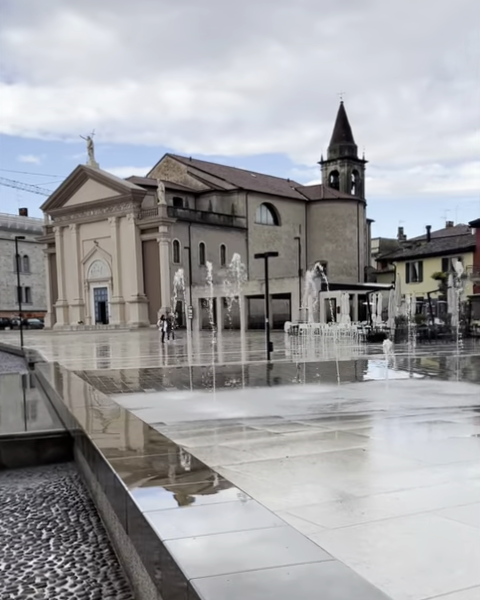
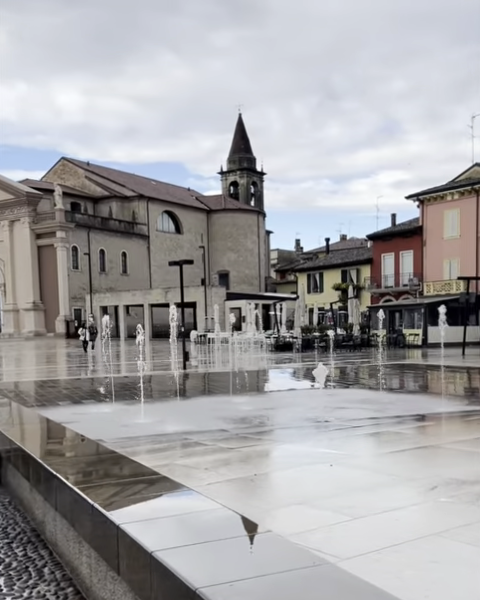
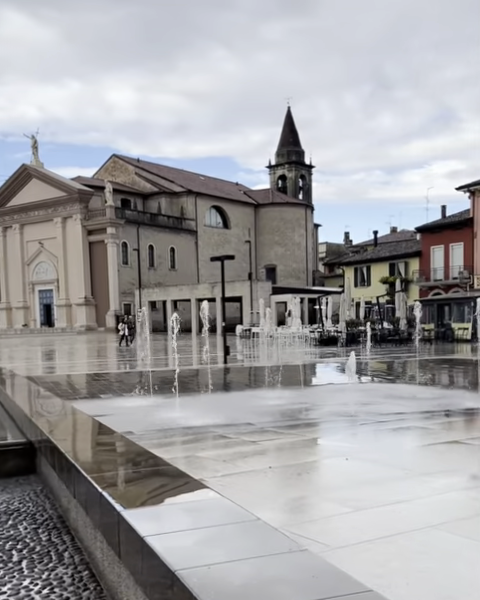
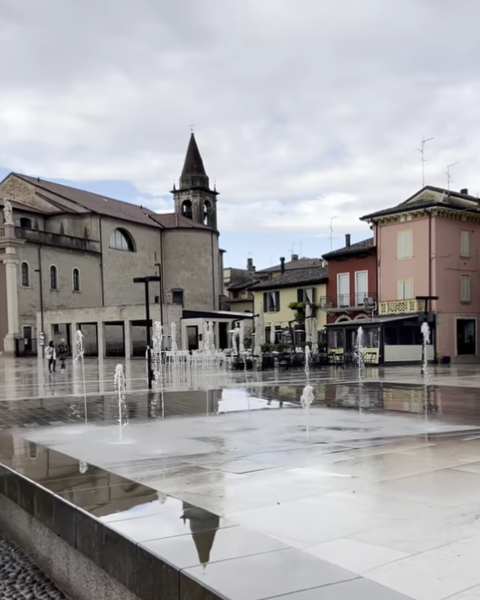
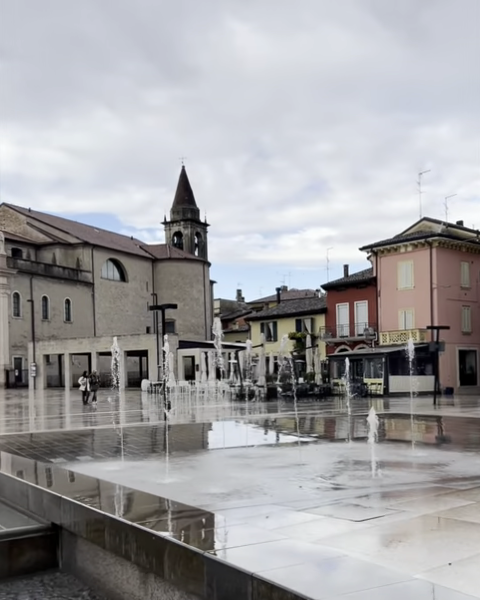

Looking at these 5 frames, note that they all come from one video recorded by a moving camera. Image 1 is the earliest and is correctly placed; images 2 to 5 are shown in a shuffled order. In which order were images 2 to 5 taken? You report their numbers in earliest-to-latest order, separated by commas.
3, 2, 4, 5
